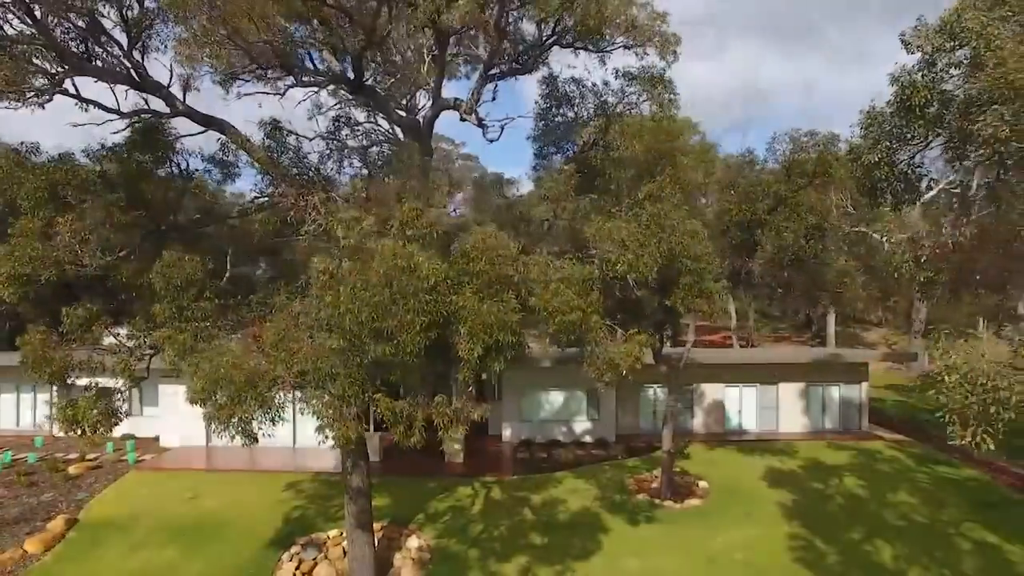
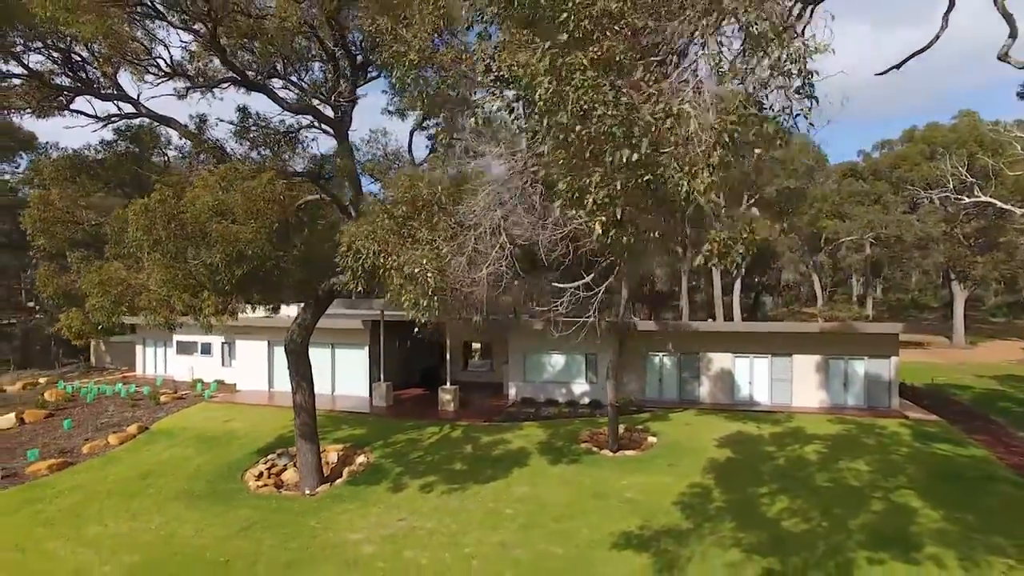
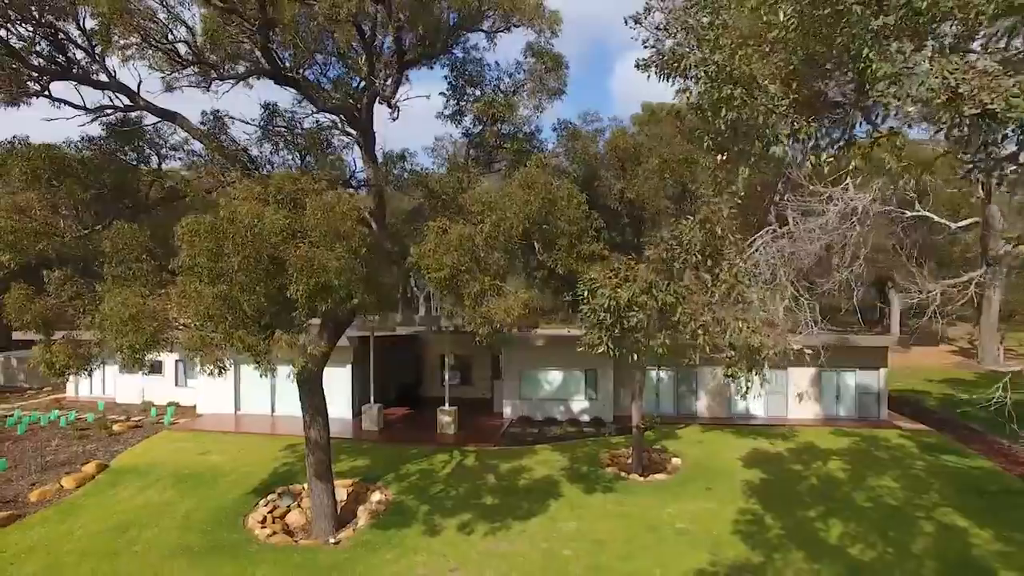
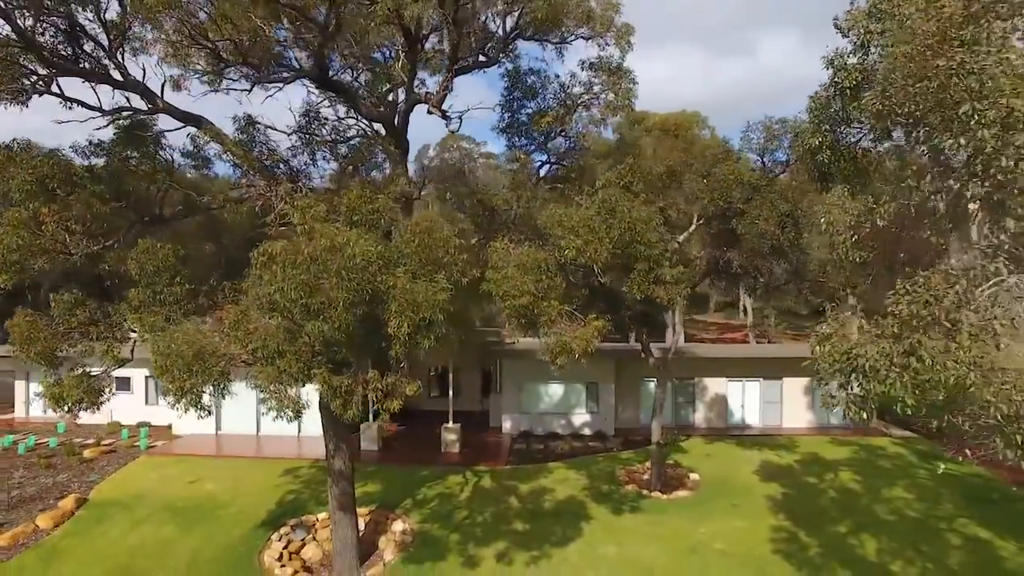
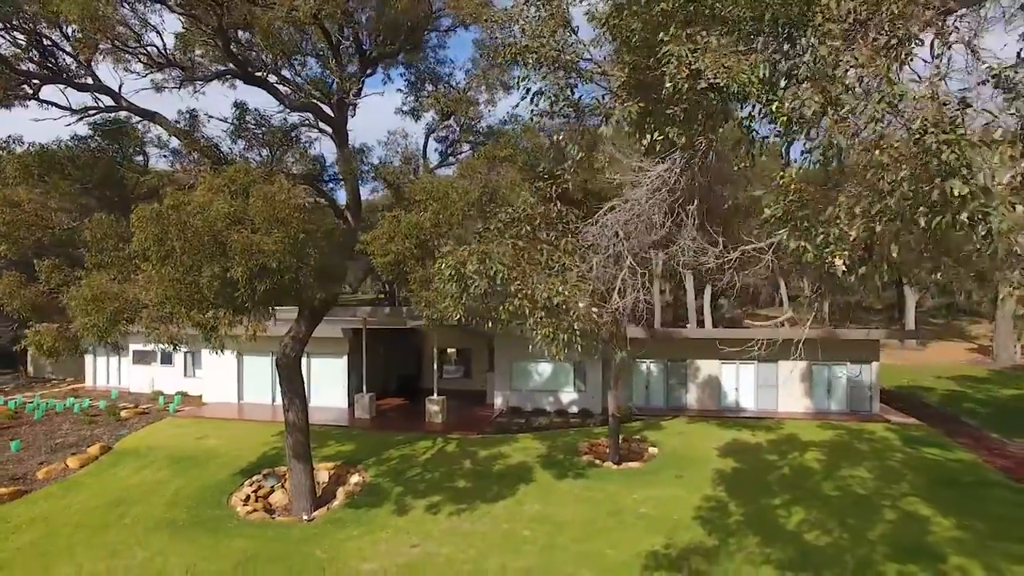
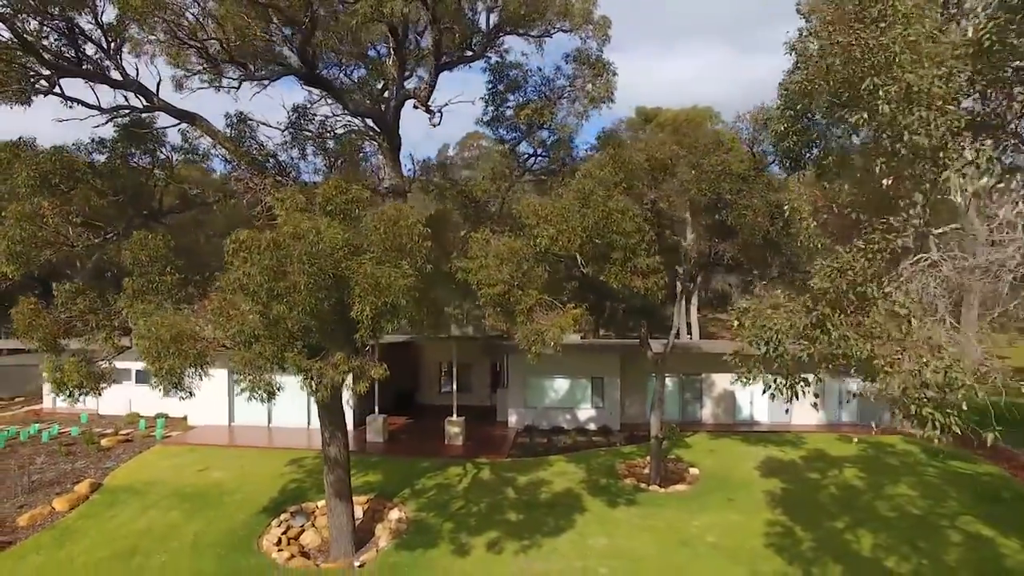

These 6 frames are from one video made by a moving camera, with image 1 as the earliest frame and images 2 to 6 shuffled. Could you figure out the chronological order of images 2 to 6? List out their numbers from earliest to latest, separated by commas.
4, 6, 3, 5, 2
